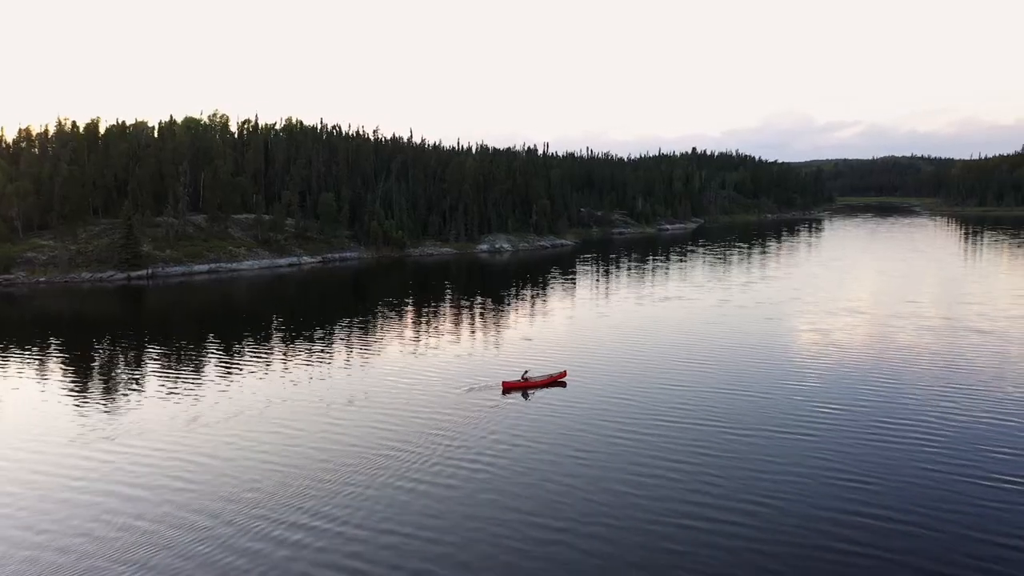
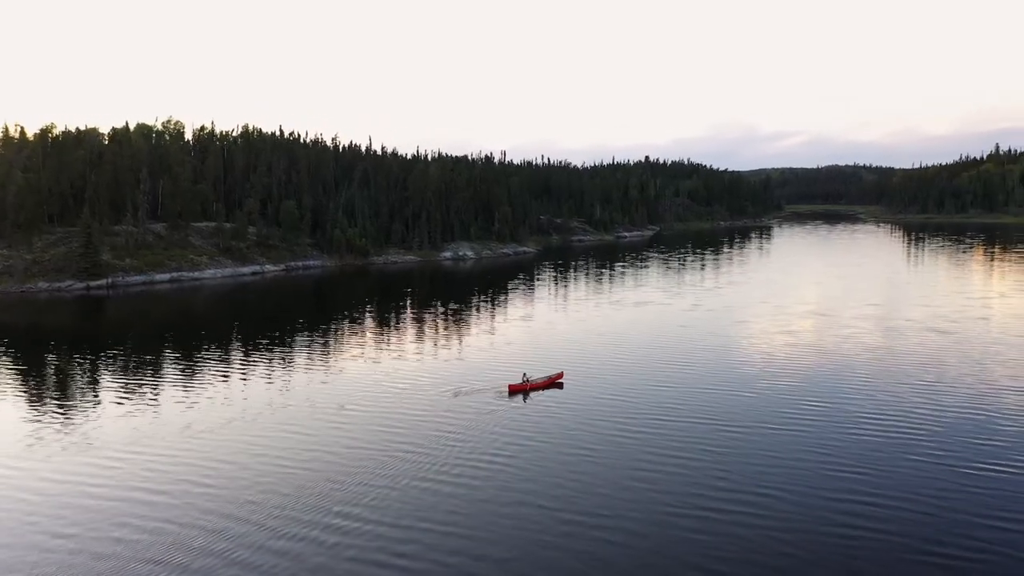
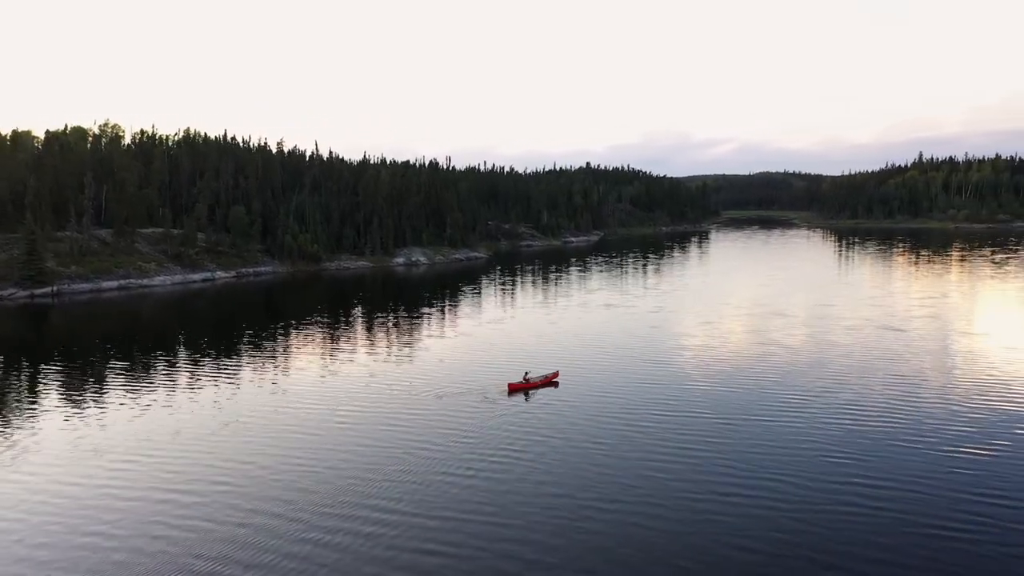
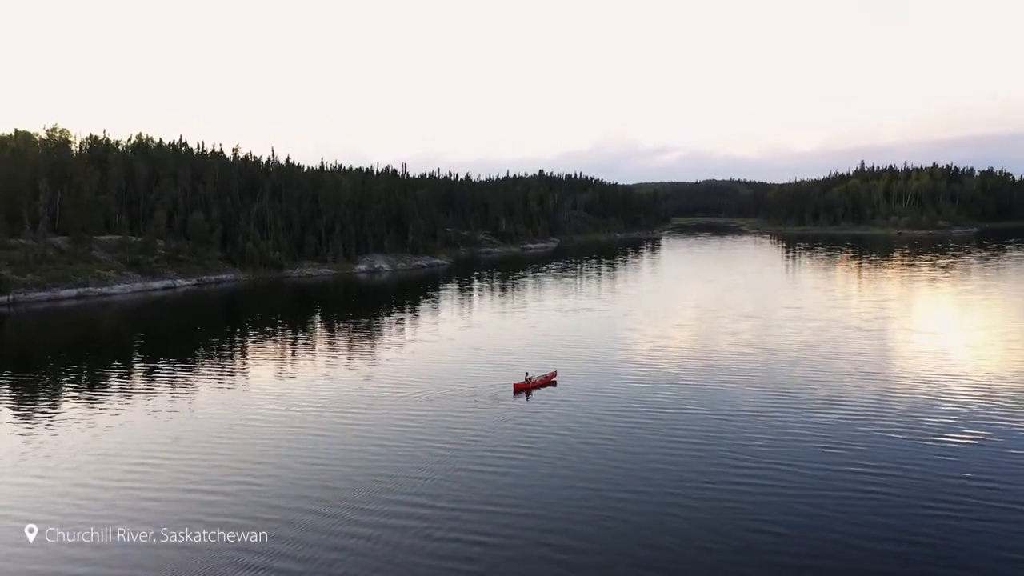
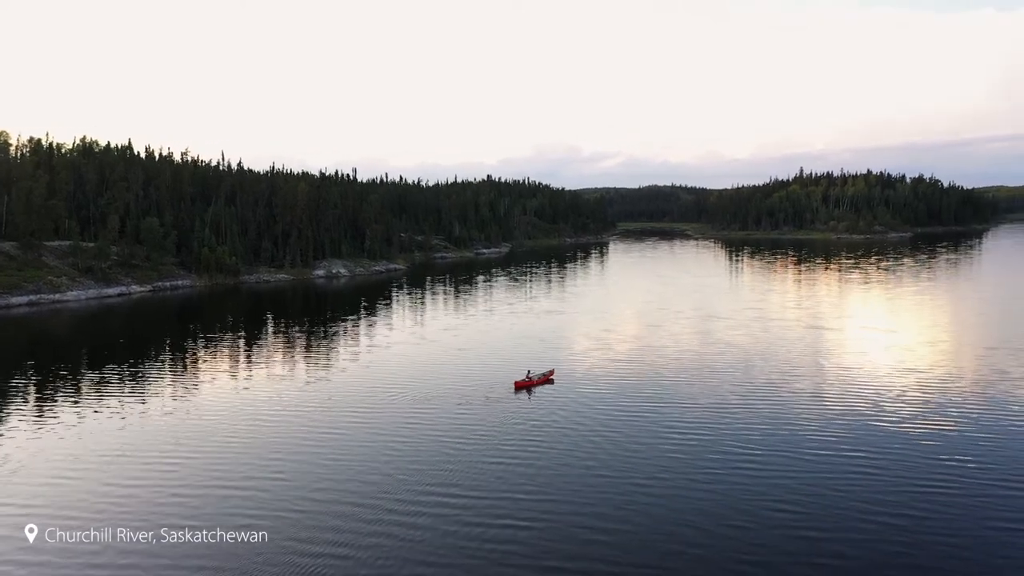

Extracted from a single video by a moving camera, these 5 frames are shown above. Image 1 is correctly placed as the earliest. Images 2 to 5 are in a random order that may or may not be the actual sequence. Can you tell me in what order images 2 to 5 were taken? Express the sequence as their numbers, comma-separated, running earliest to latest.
2, 3, 4, 5
